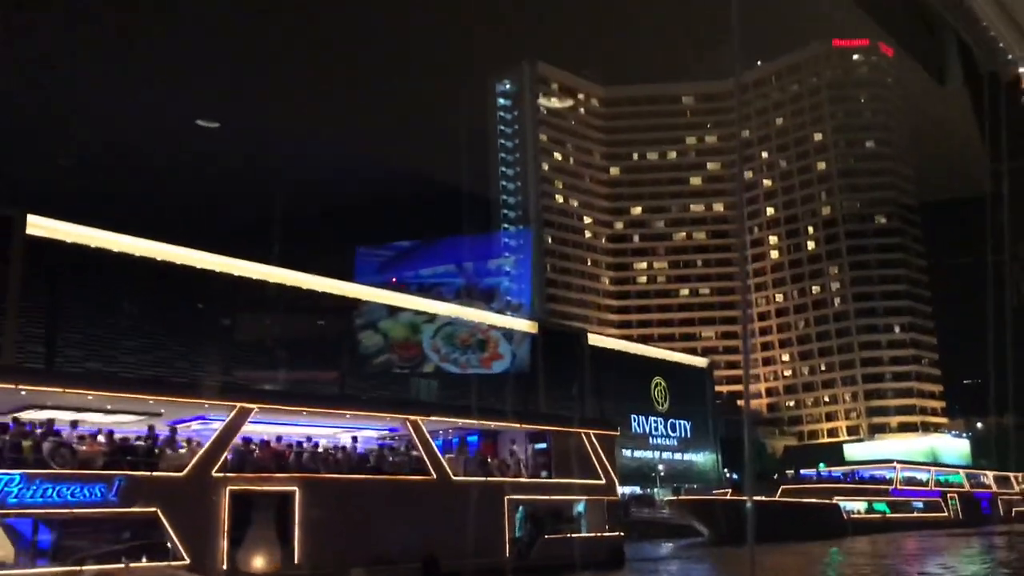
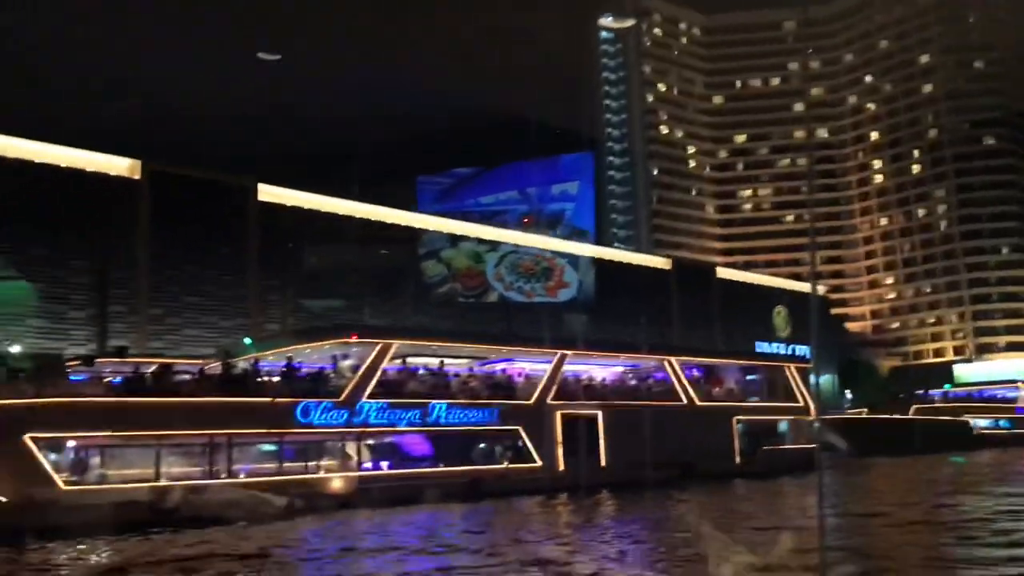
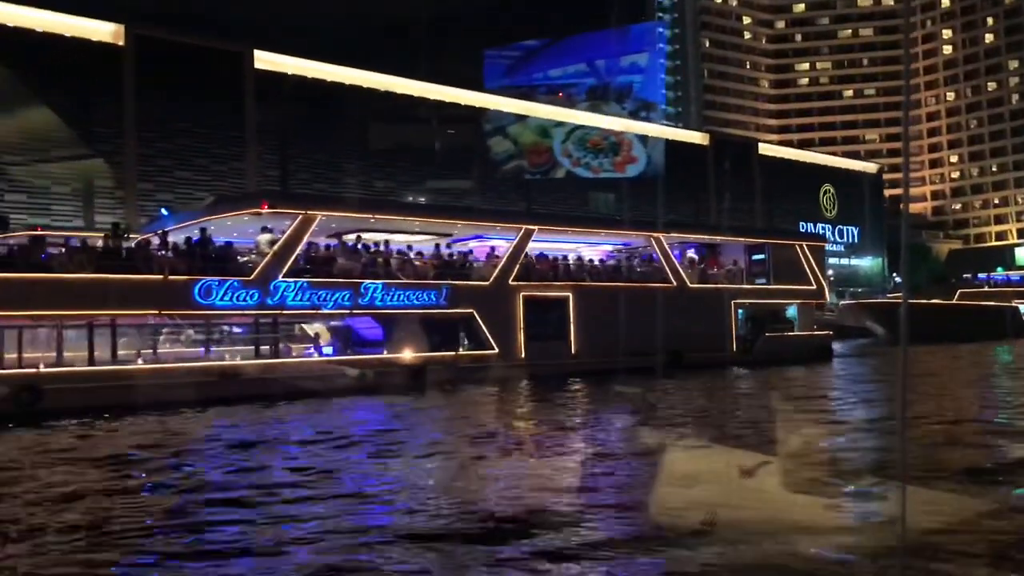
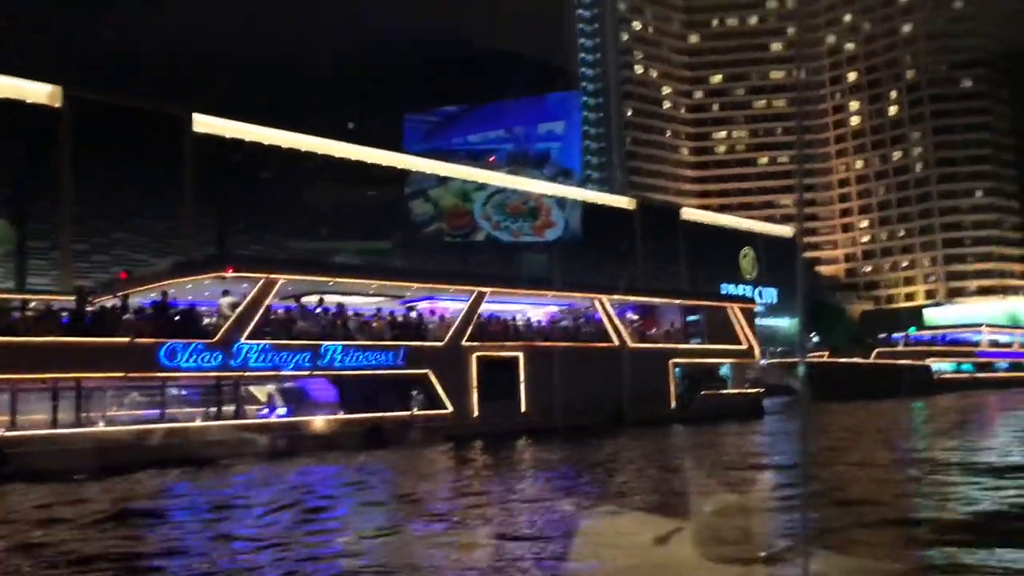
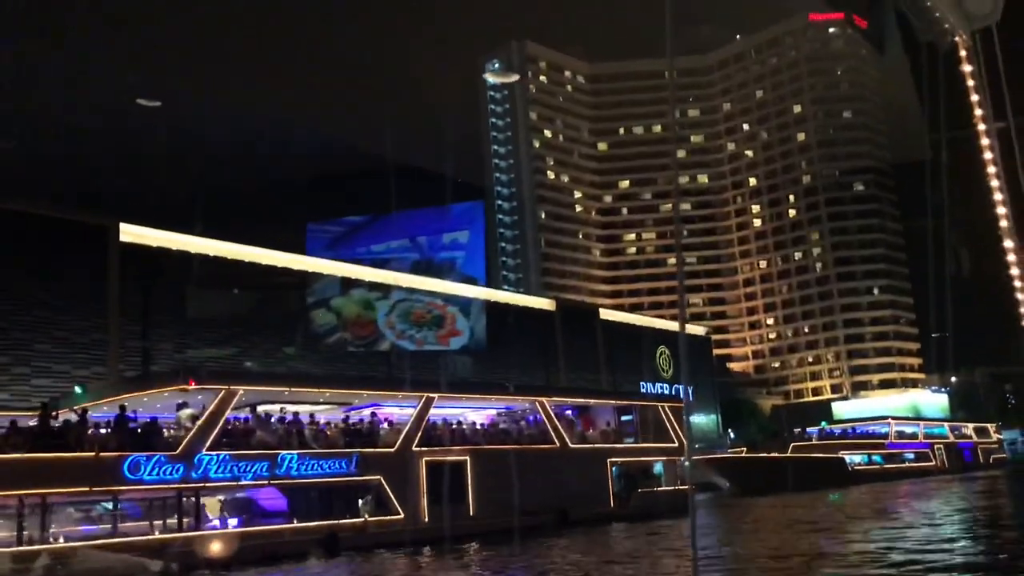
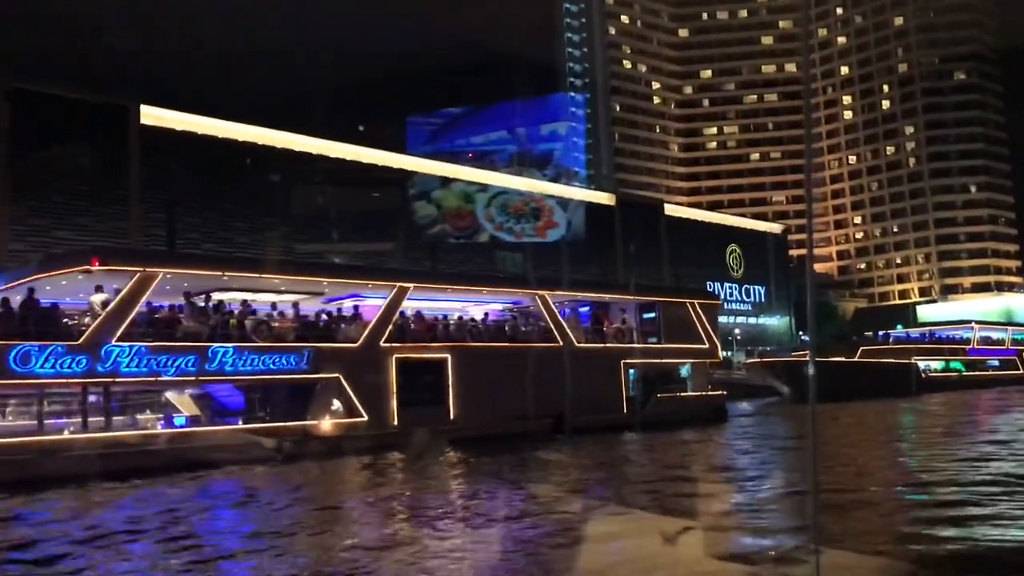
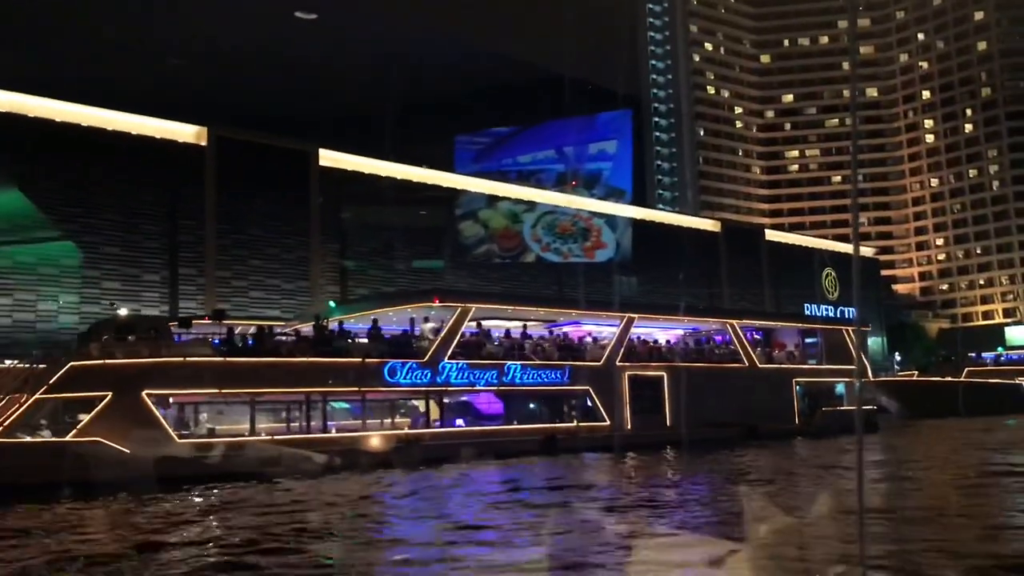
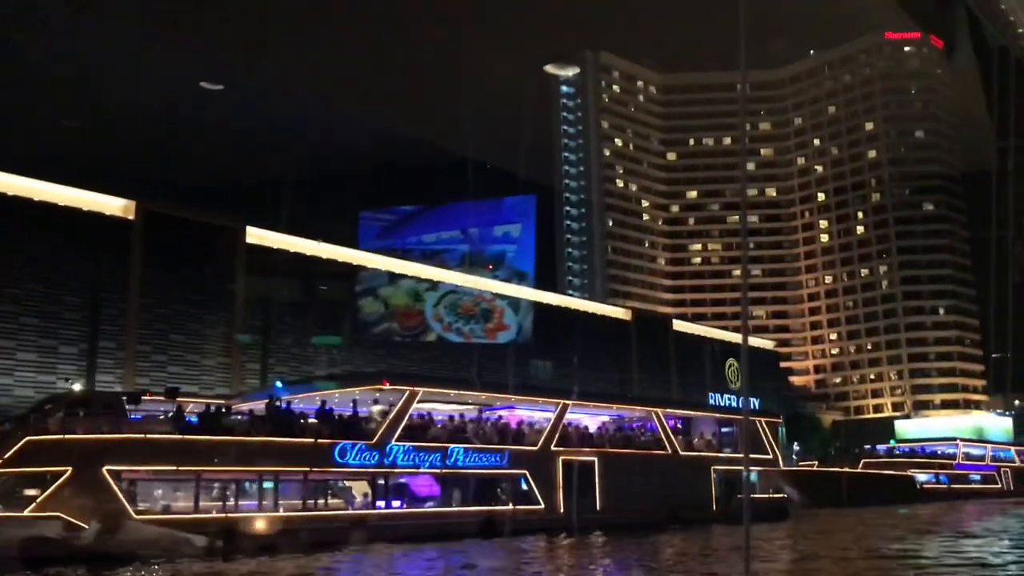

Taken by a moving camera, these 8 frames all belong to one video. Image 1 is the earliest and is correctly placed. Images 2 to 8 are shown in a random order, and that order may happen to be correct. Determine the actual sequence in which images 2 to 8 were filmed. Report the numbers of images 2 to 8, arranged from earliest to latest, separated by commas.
6, 3, 4, 5, 2, 7, 8
